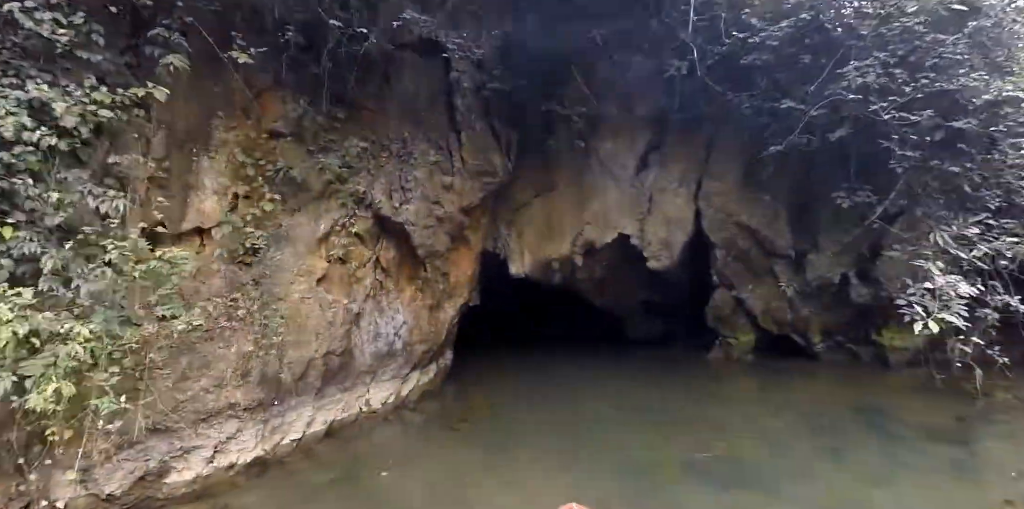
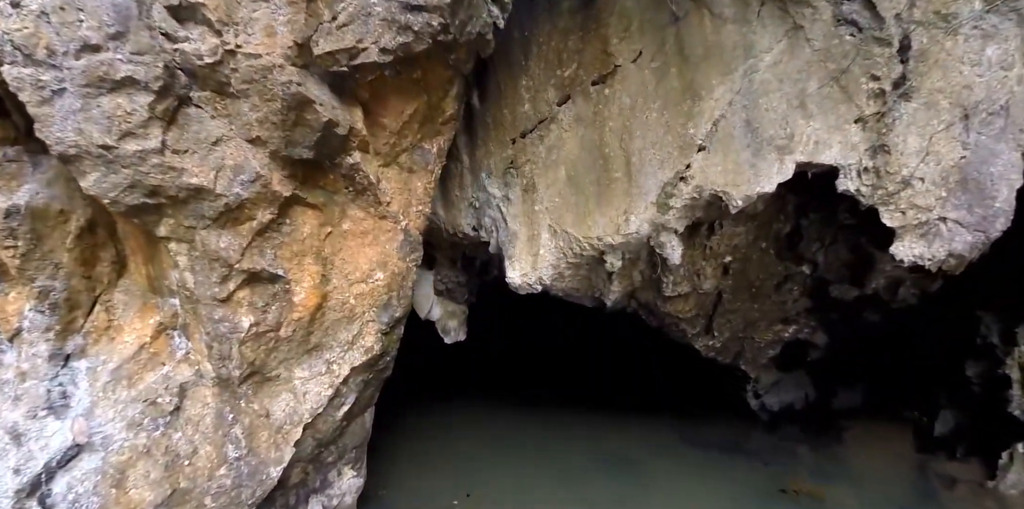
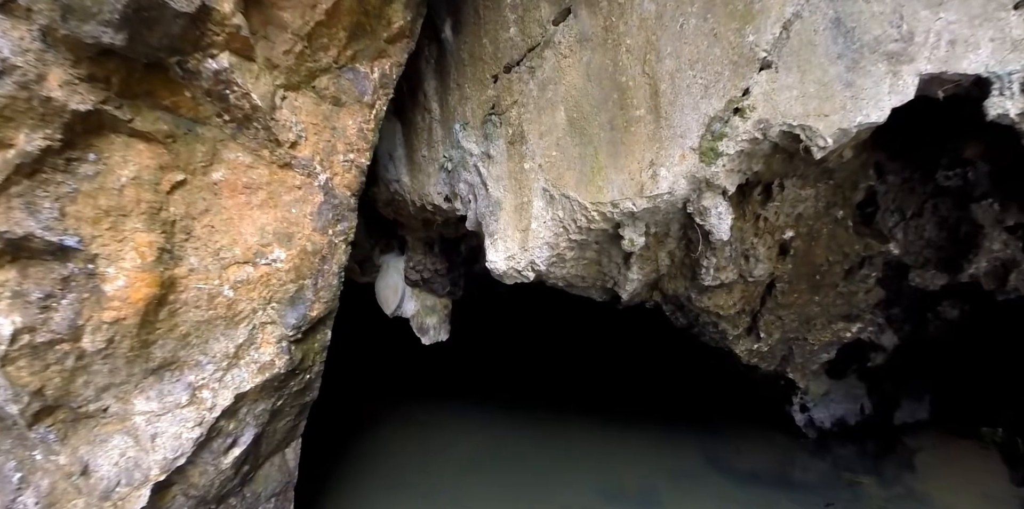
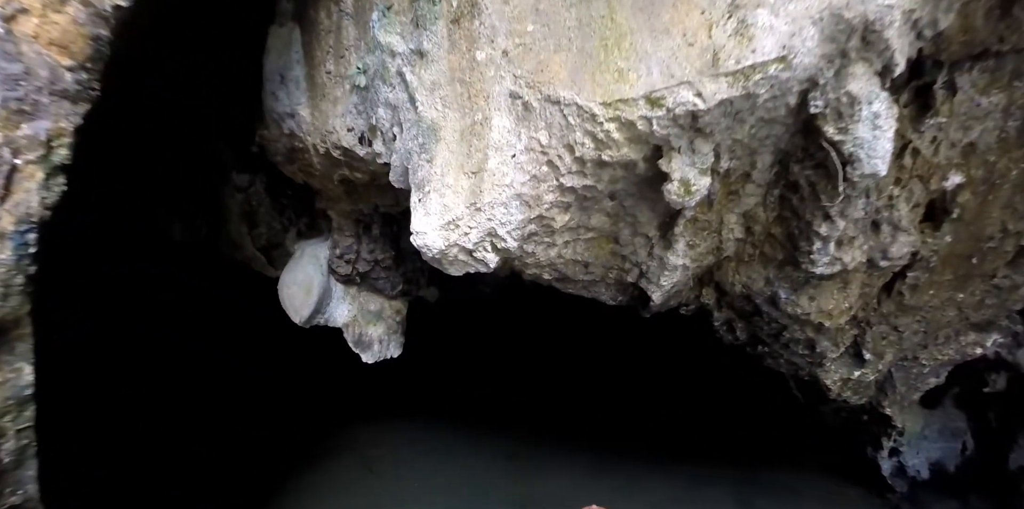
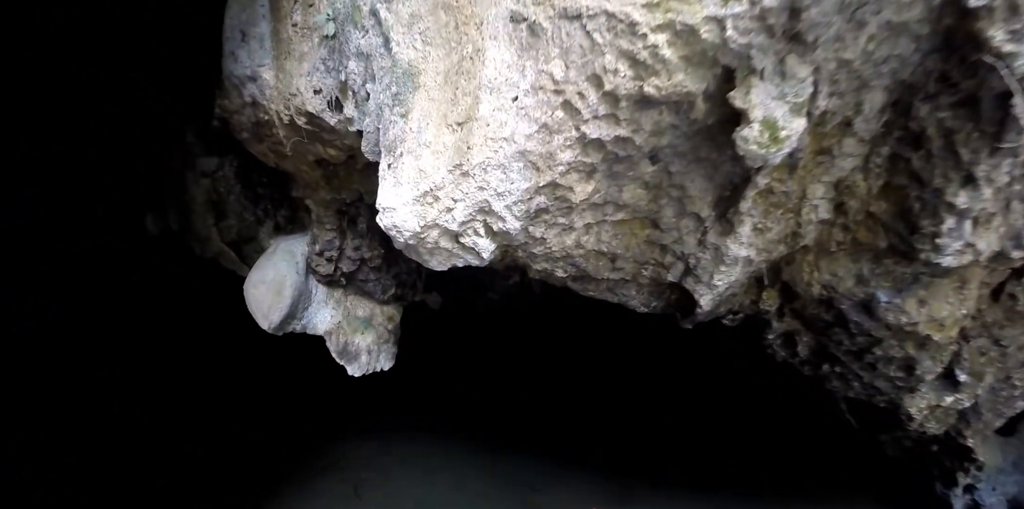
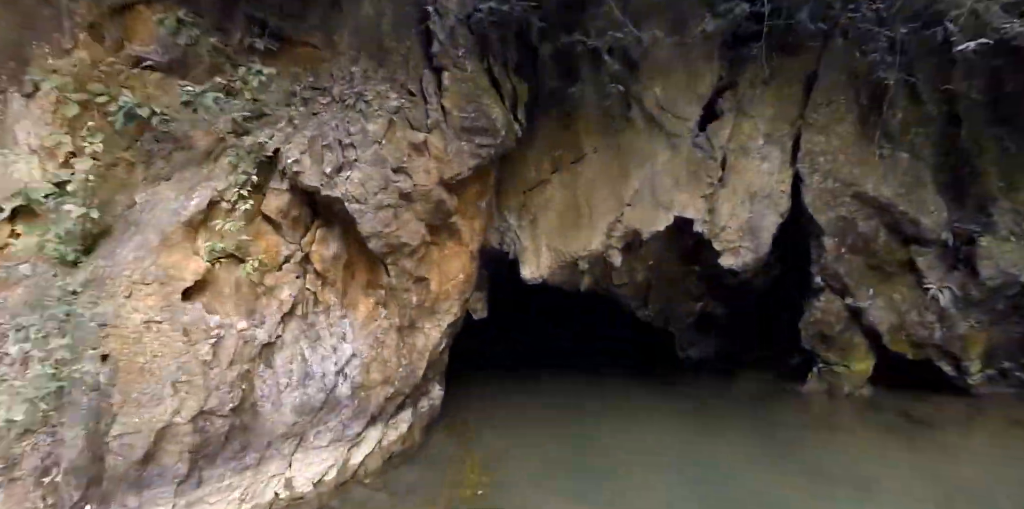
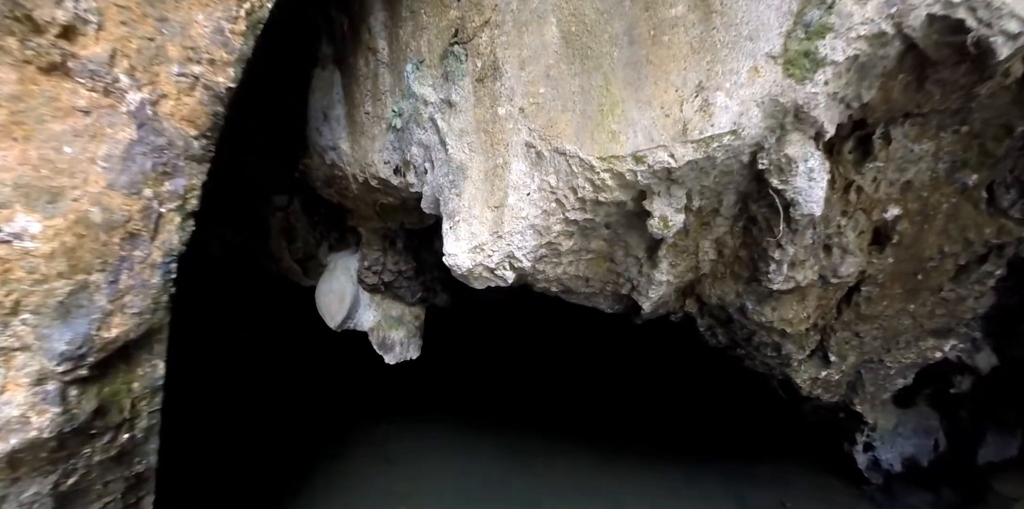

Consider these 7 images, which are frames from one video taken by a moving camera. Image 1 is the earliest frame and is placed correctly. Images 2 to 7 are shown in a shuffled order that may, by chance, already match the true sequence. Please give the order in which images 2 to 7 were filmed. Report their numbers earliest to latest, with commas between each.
6, 2, 3, 7, 4, 5
